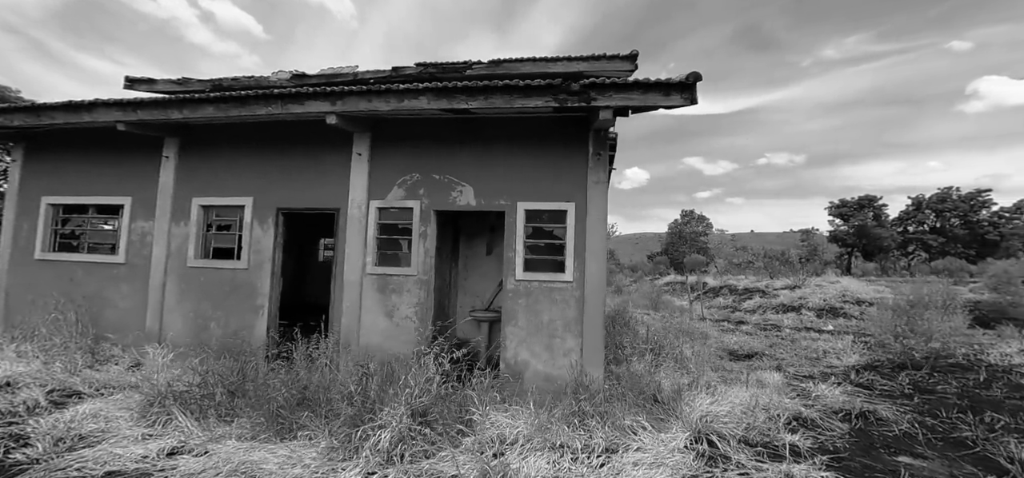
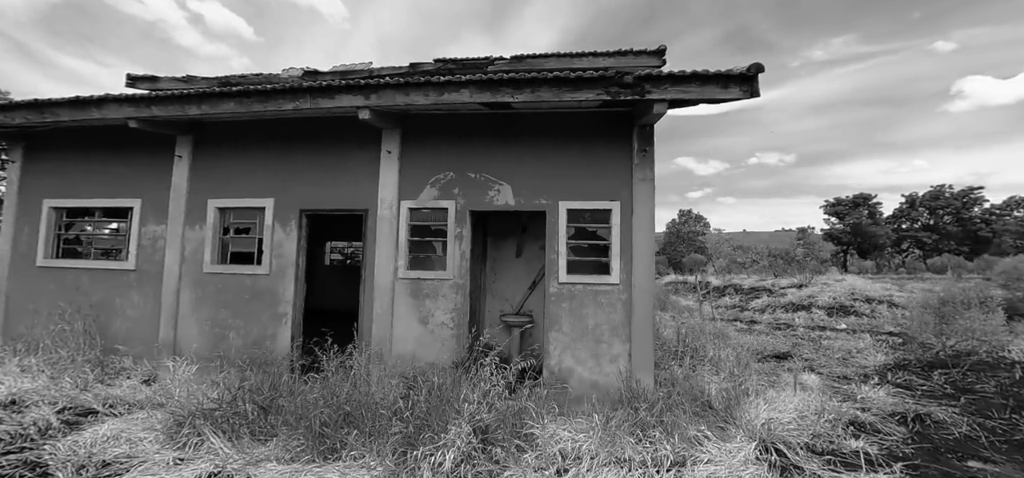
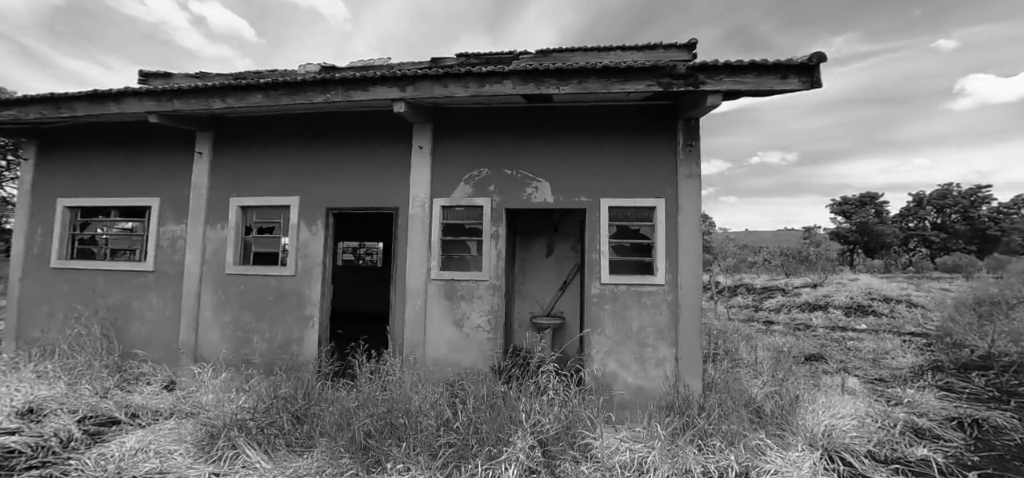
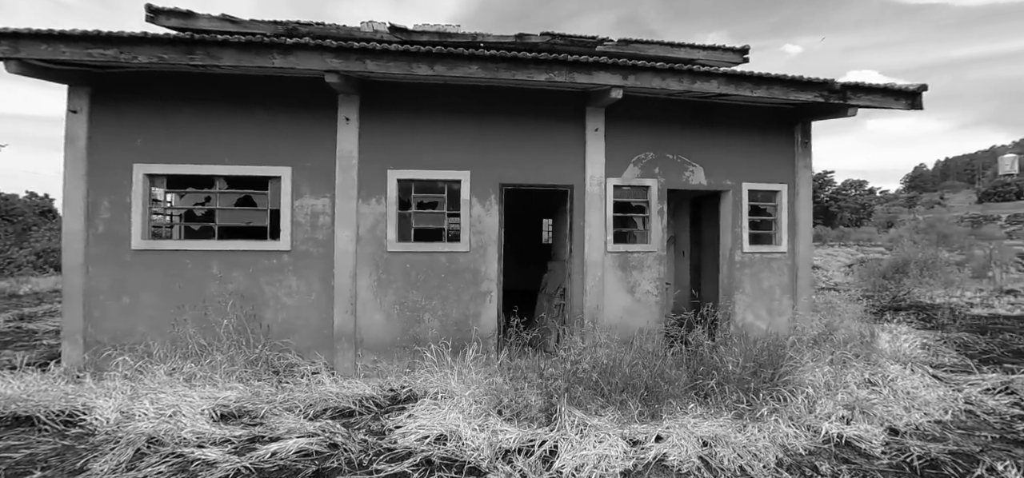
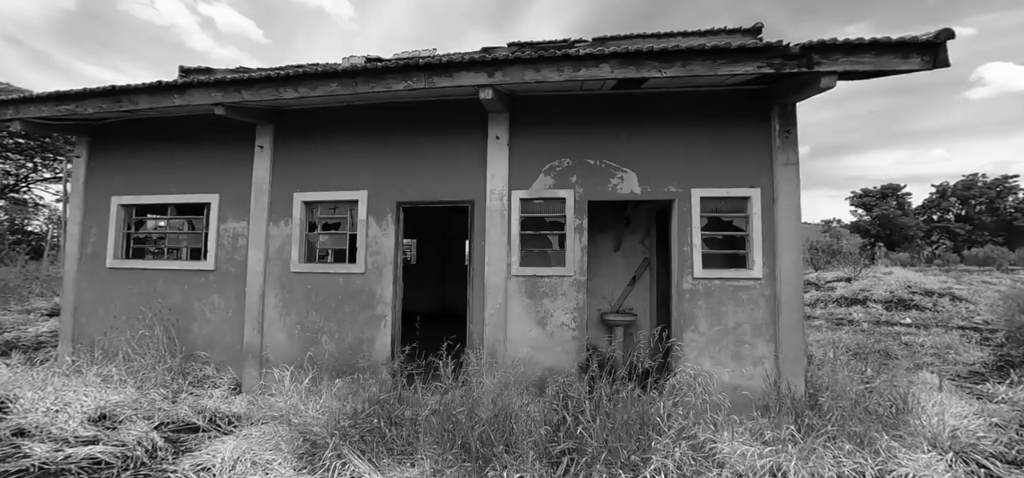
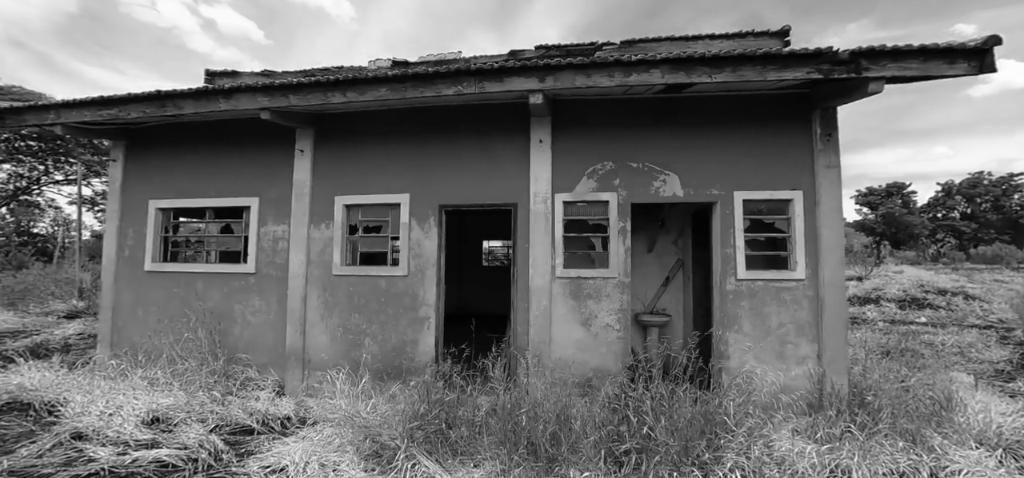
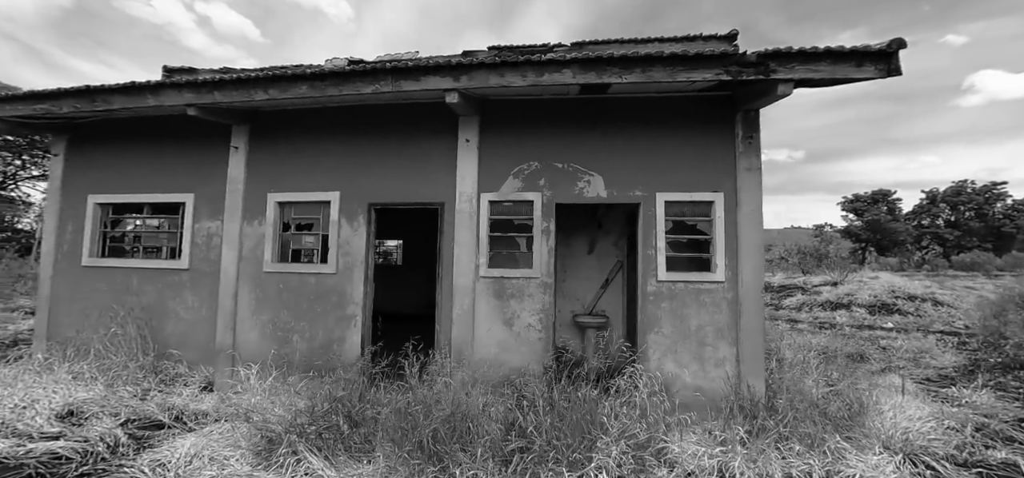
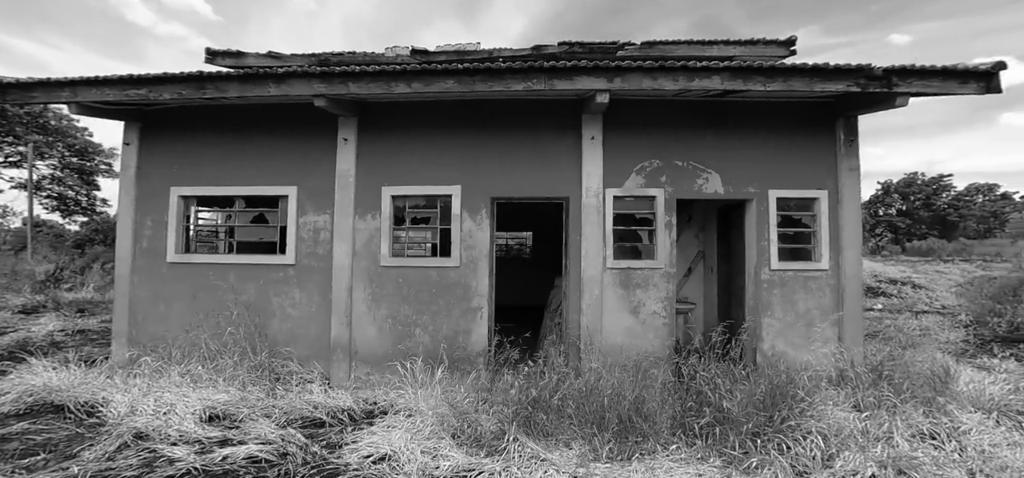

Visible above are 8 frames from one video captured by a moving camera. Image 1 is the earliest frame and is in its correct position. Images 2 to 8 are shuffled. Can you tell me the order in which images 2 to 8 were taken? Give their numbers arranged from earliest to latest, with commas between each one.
2, 3, 7, 5, 6, 8, 4
